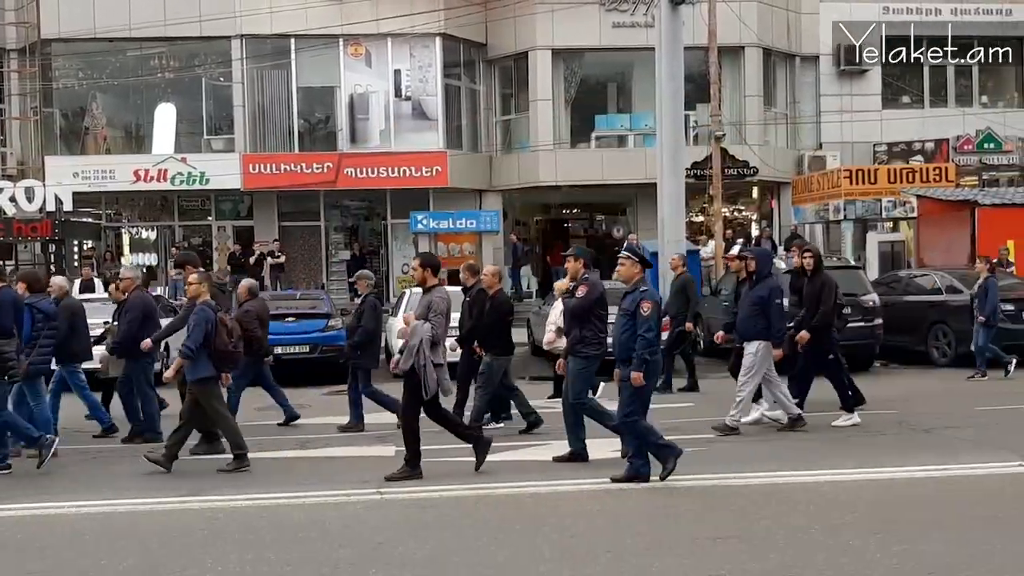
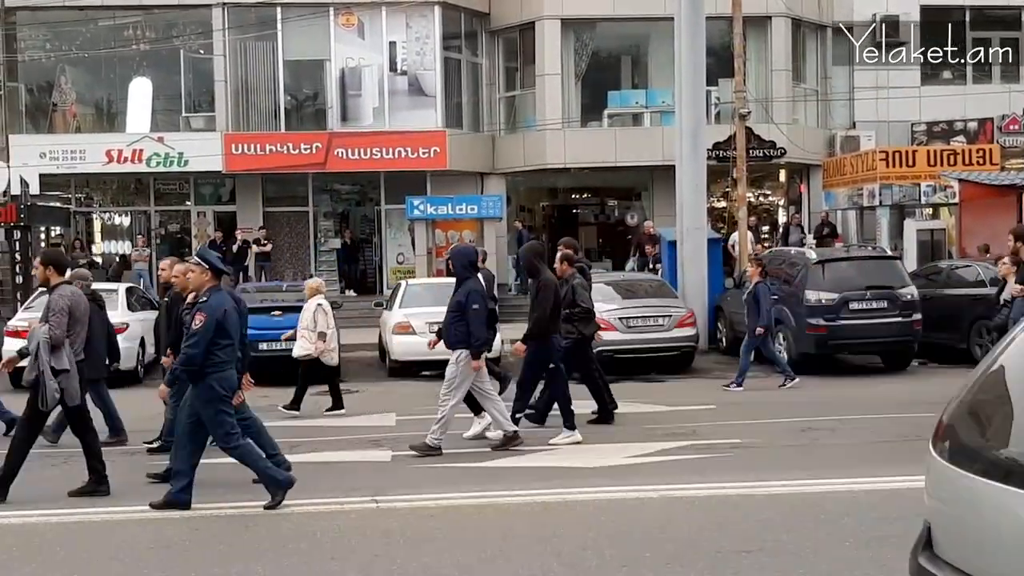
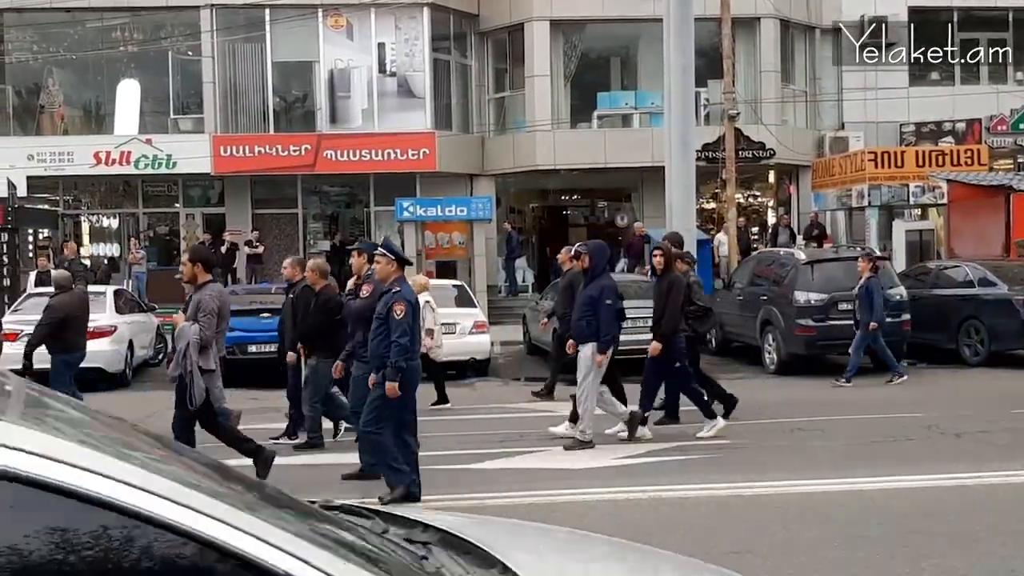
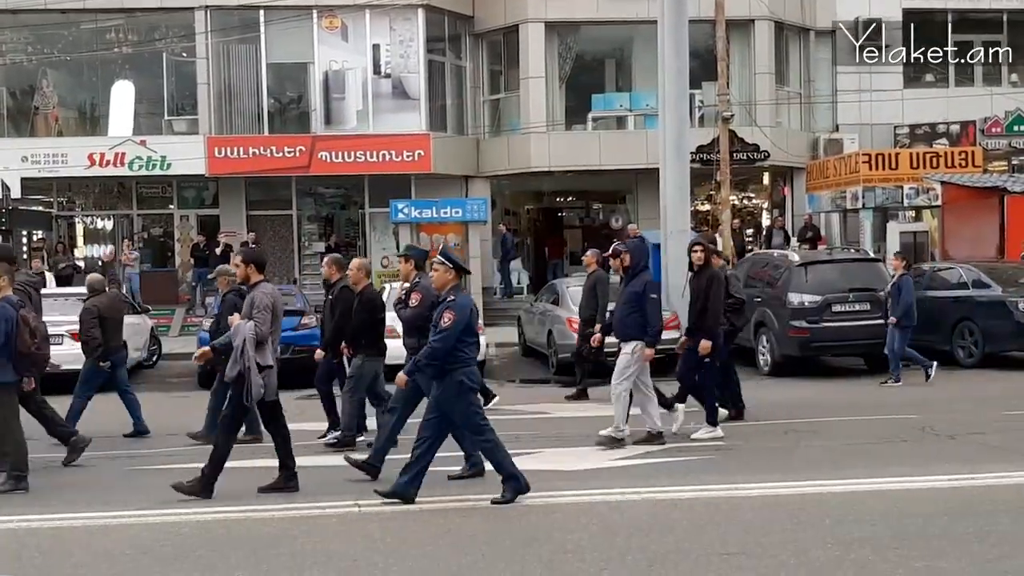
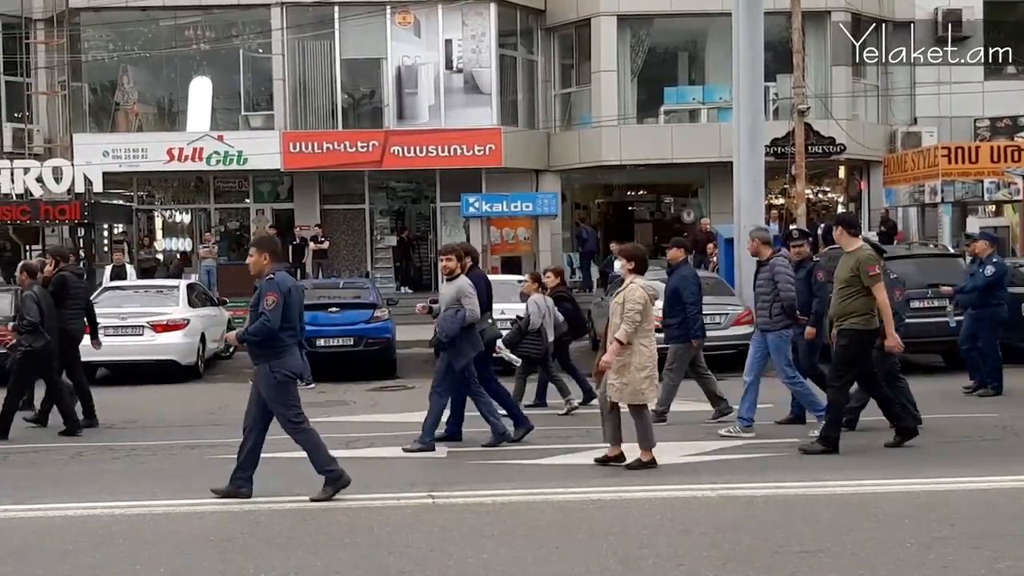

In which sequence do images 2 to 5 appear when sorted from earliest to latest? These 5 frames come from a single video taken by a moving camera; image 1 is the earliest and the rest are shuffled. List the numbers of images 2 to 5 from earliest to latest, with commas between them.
4, 3, 2, 5
